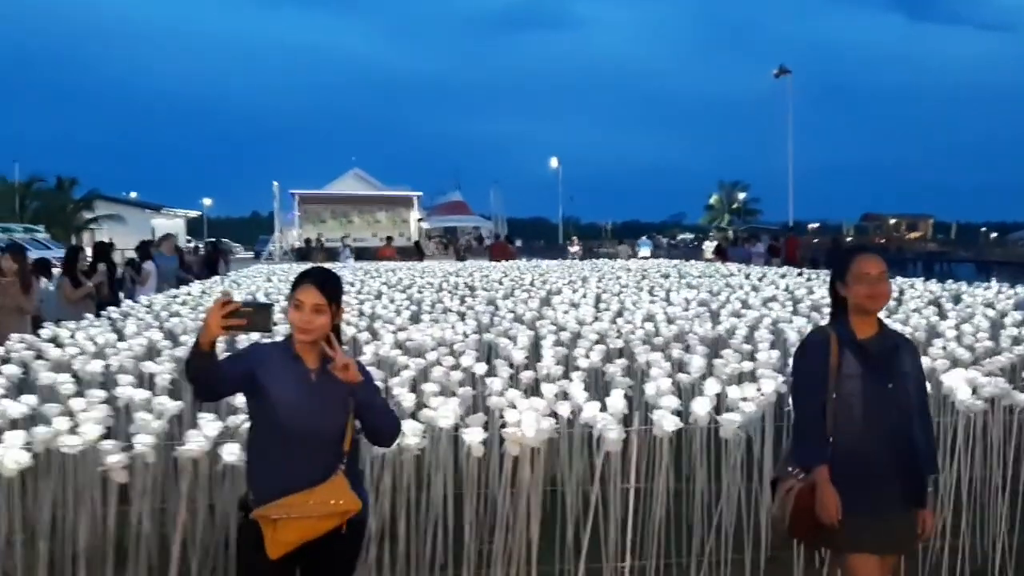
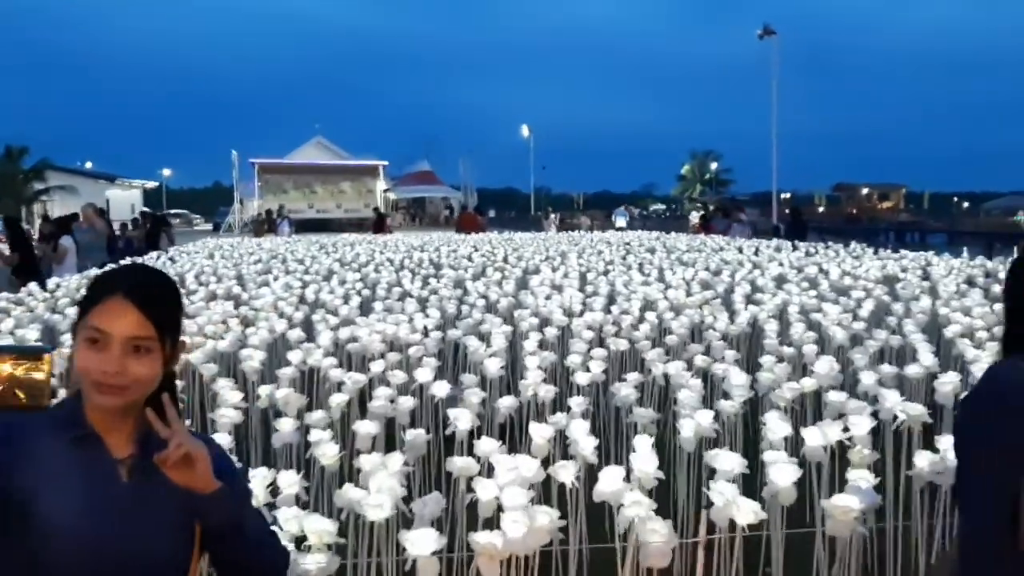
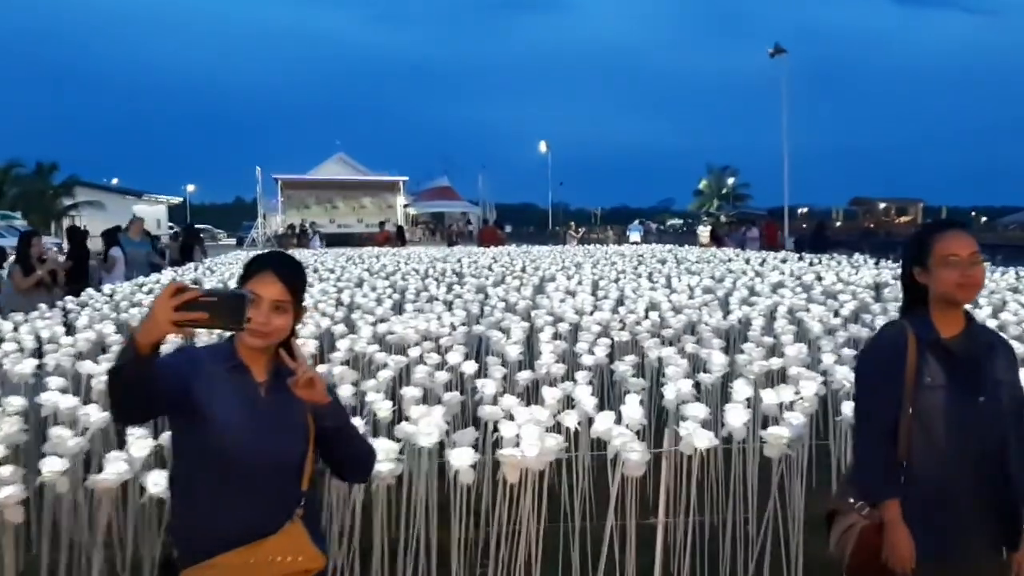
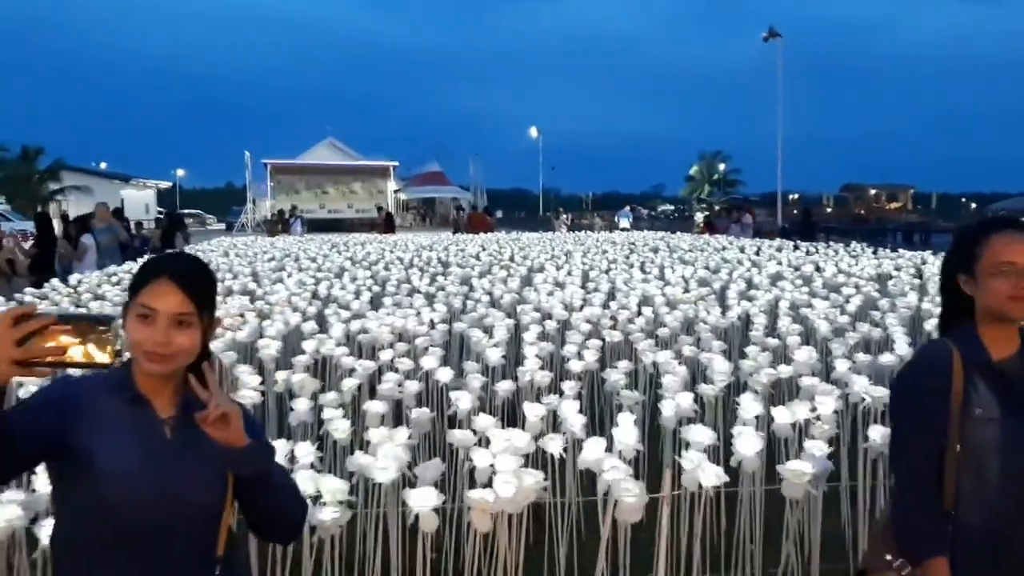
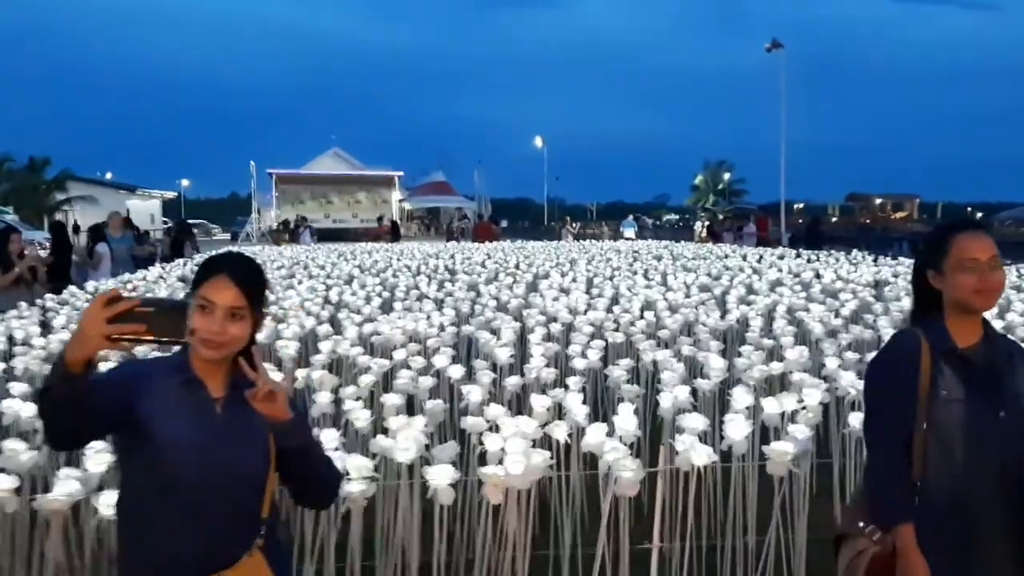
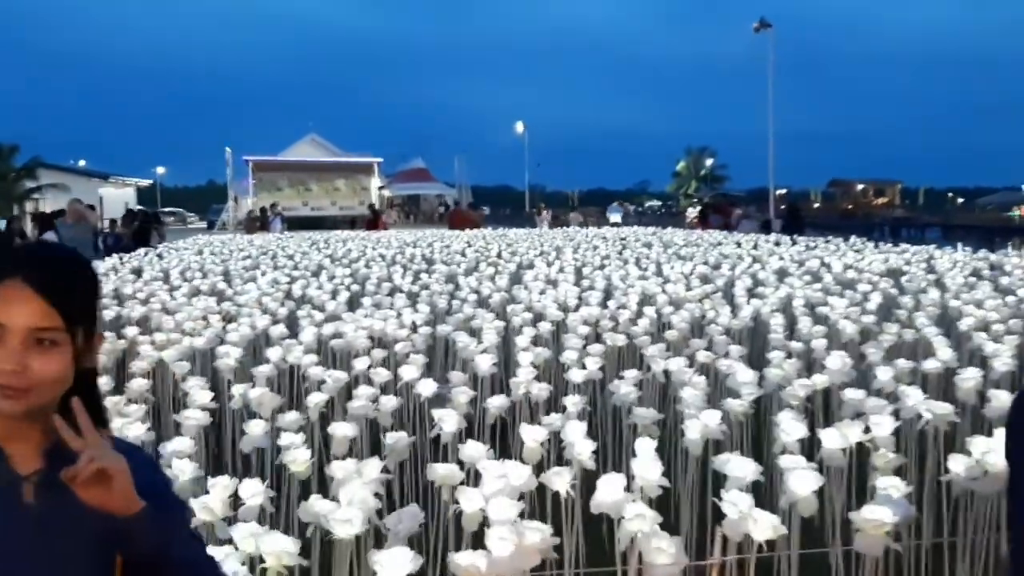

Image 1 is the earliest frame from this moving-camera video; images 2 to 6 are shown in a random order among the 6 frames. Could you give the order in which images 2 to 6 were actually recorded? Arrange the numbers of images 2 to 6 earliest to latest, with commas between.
3, 5, 4, 2, 6
